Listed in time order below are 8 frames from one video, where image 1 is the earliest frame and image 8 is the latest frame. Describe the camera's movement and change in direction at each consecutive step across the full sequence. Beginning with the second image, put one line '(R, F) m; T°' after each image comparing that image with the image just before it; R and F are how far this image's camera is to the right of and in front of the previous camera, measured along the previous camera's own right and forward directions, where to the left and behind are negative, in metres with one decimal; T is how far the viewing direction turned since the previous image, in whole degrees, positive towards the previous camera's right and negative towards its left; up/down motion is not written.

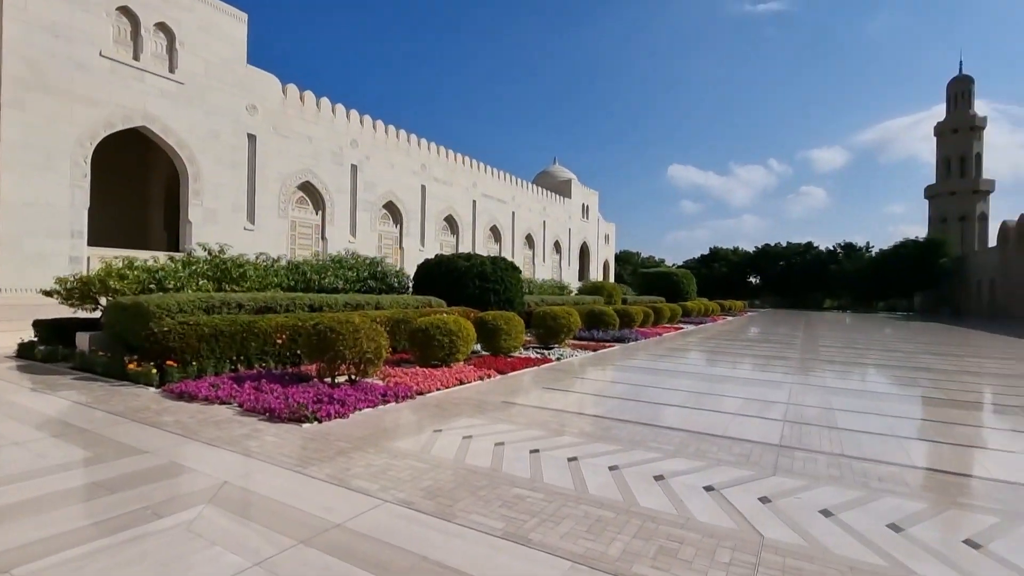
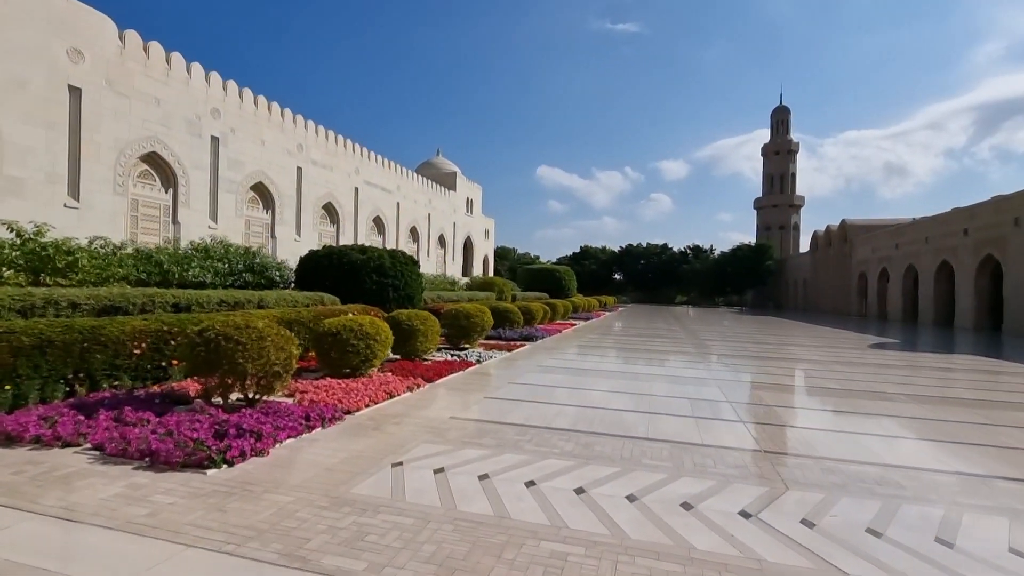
(-0.8, +0.8) m; +15°
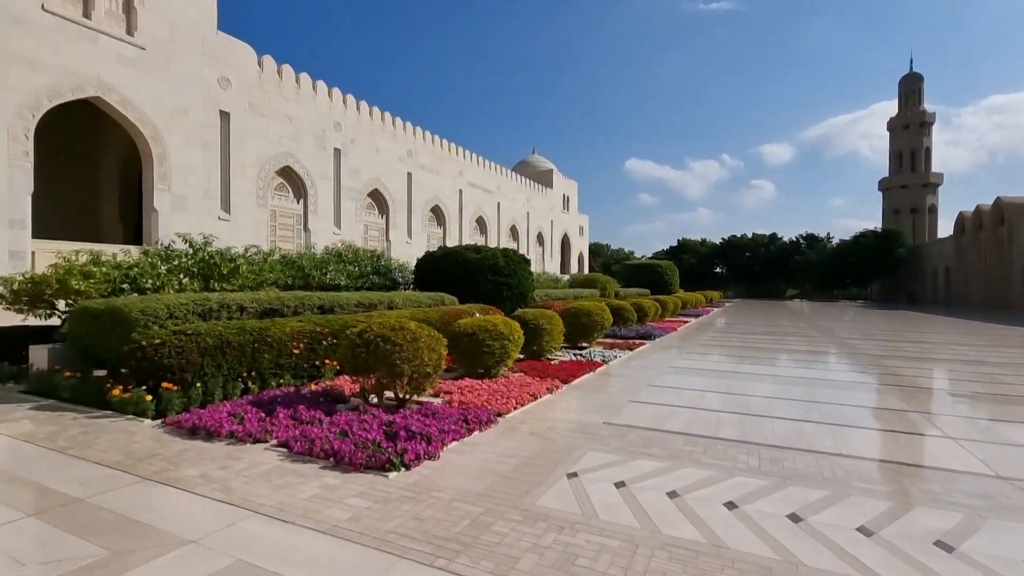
(-0.6, +0.2) m; -10°
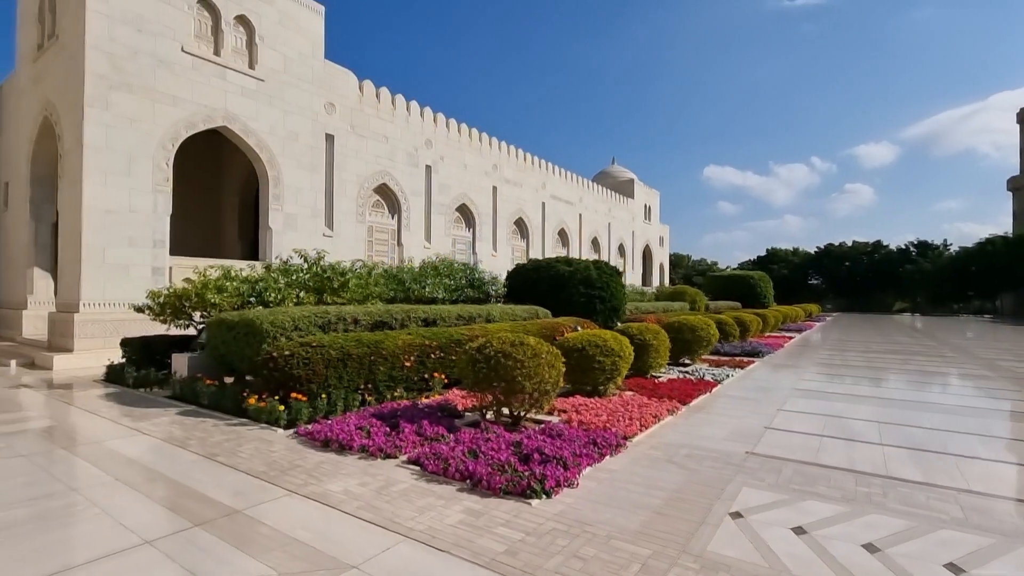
(-0.5, +0.2) m; -8°
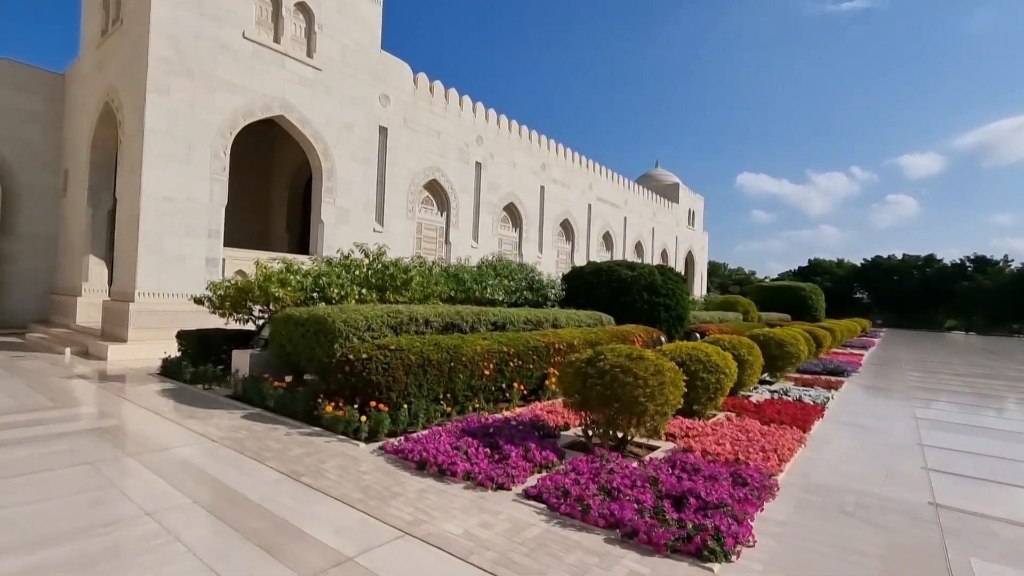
(-0.8, +0.6) m; -3°
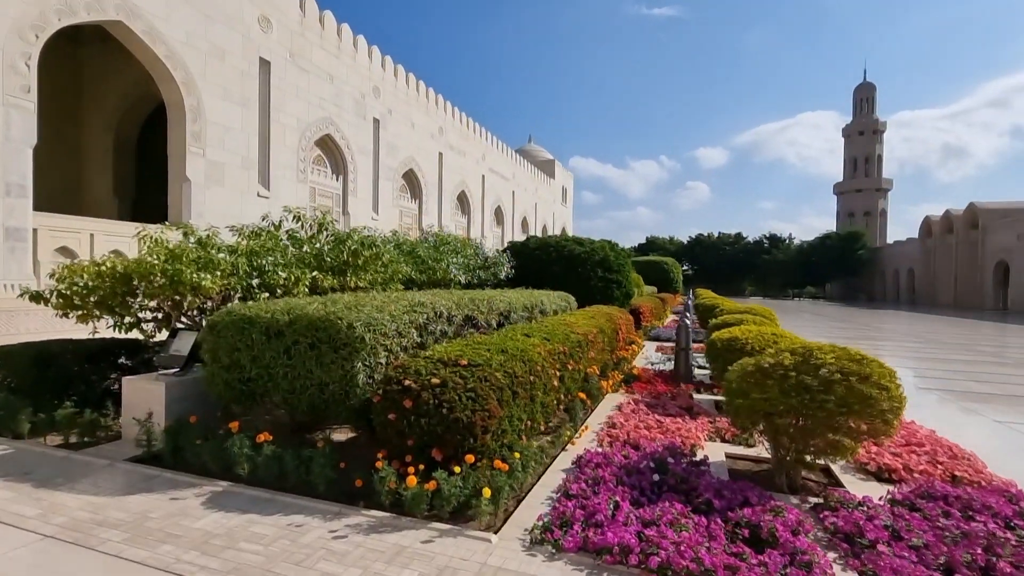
(-1.9, +1.9) m; +18°
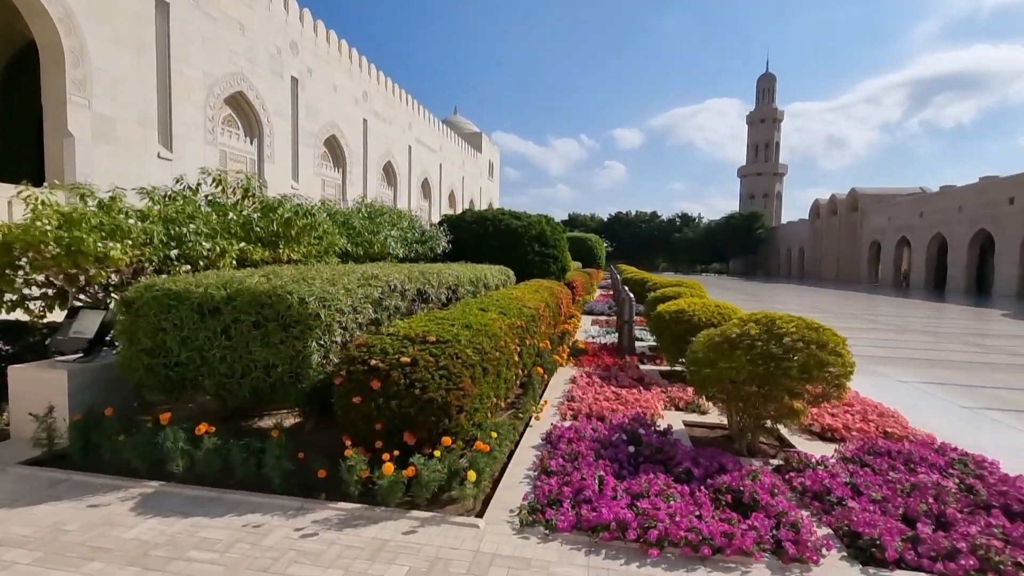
(-0.3, +0.2) m; +9°
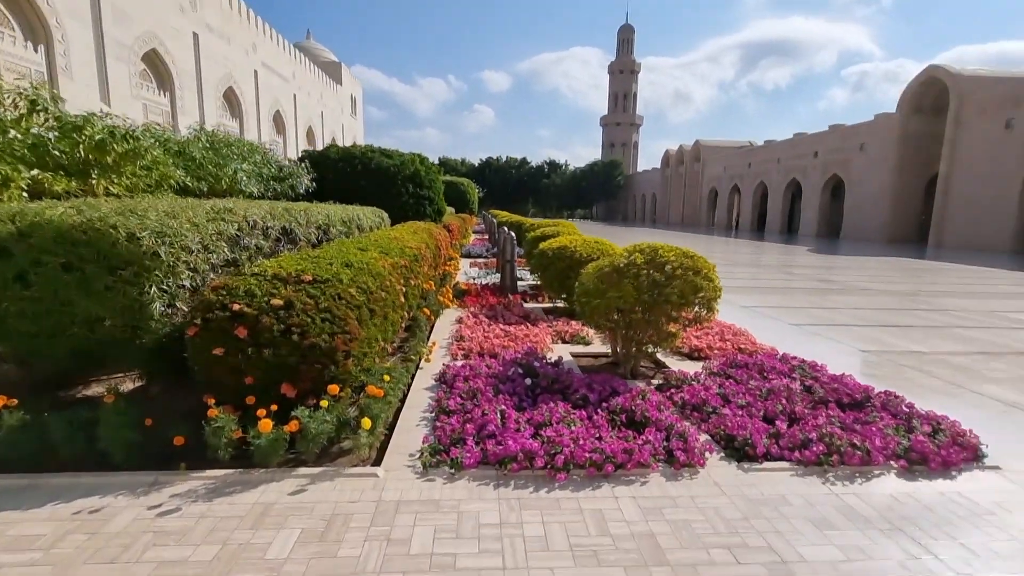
(-0.1, +0.2) m; +15°
